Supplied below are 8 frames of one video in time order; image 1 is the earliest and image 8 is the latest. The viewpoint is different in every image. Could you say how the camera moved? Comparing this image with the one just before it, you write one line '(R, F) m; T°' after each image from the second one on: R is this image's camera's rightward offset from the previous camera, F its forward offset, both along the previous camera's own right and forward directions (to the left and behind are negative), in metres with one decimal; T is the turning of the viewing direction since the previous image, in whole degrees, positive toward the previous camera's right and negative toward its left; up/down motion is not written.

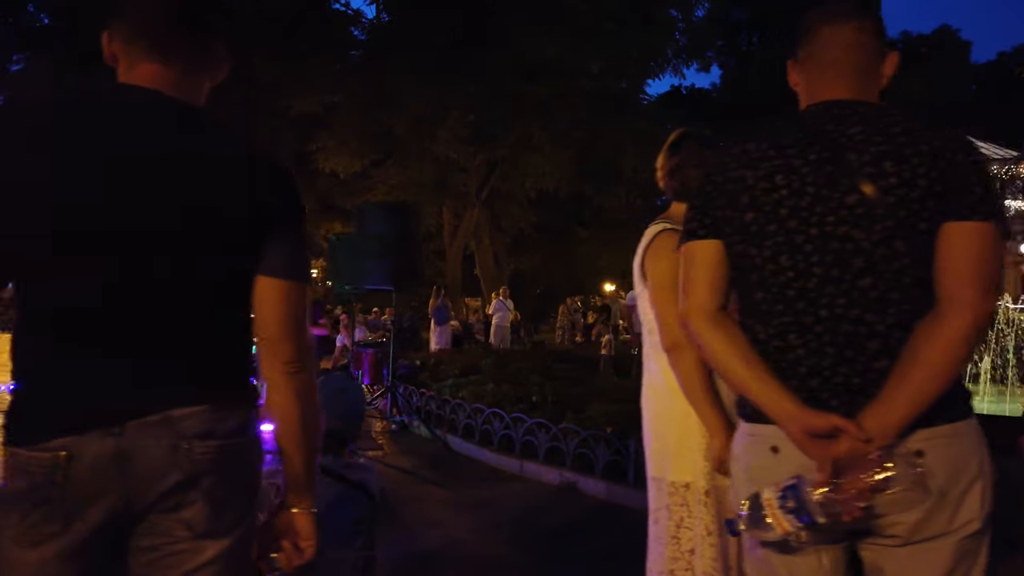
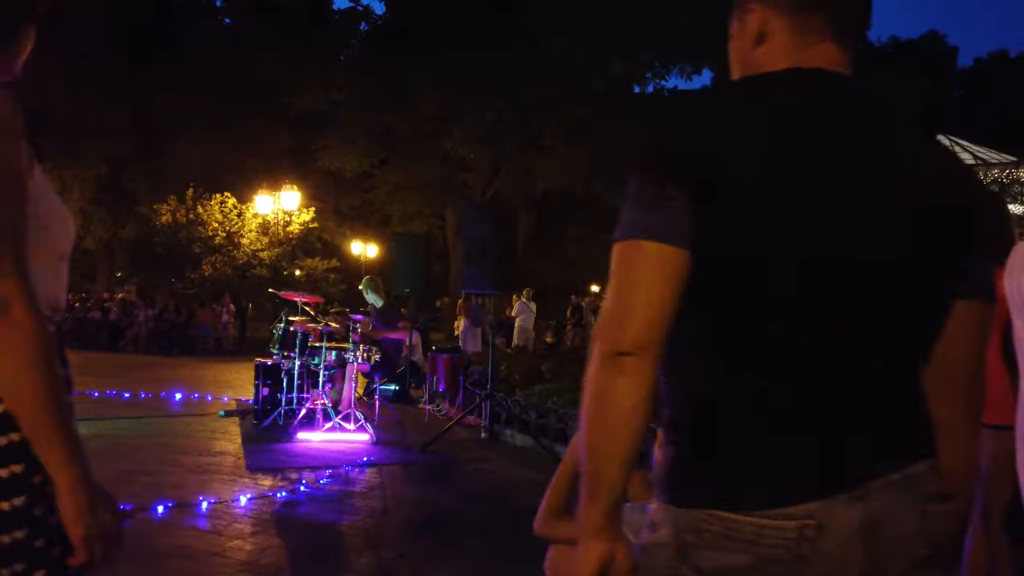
(-1.5, +0.3) m; +2°
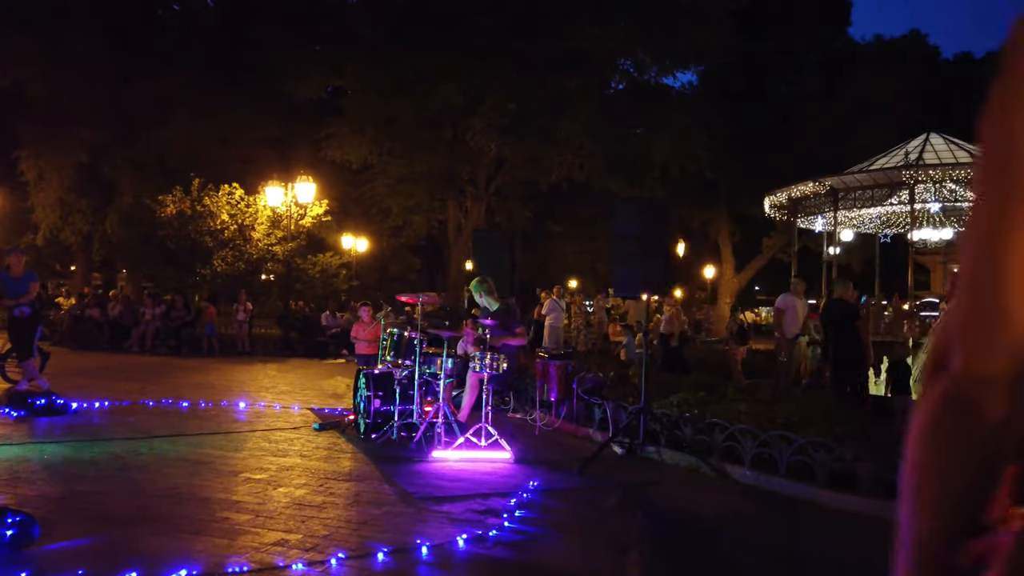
(-2.1, +0.9) m; +3°
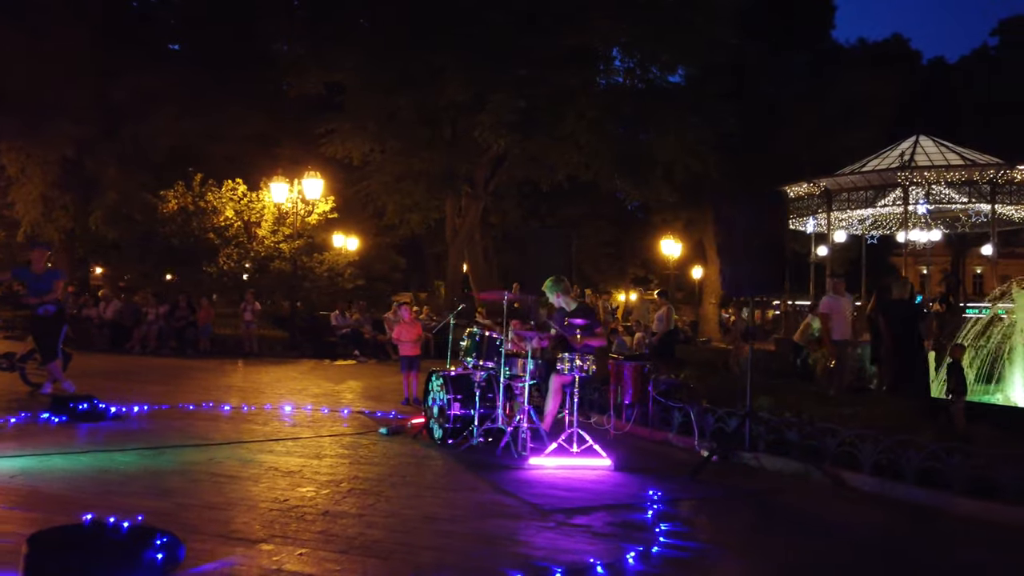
(-1.3, +0.4) m; +2°
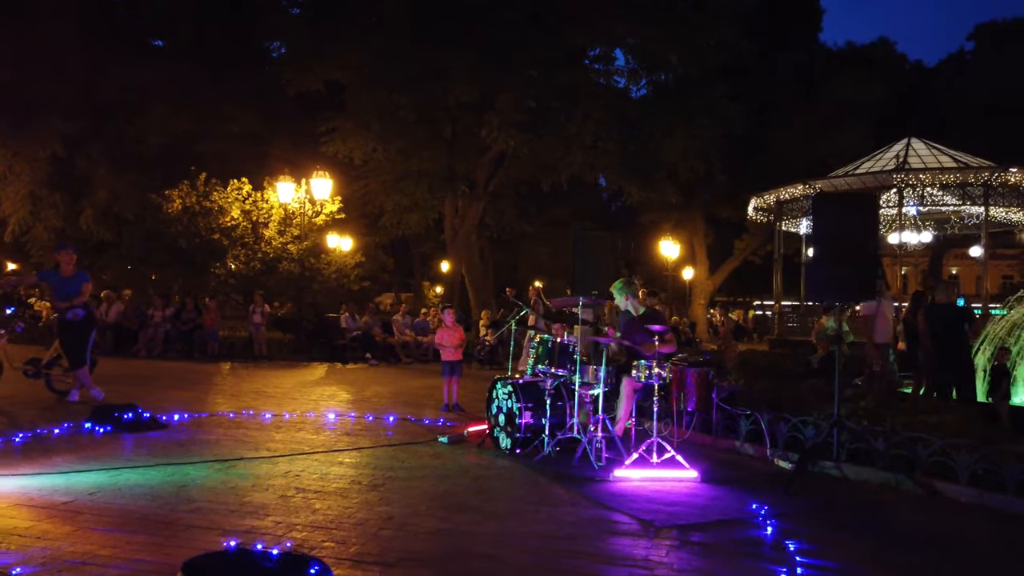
(-1.0, +0.3) m; +2°
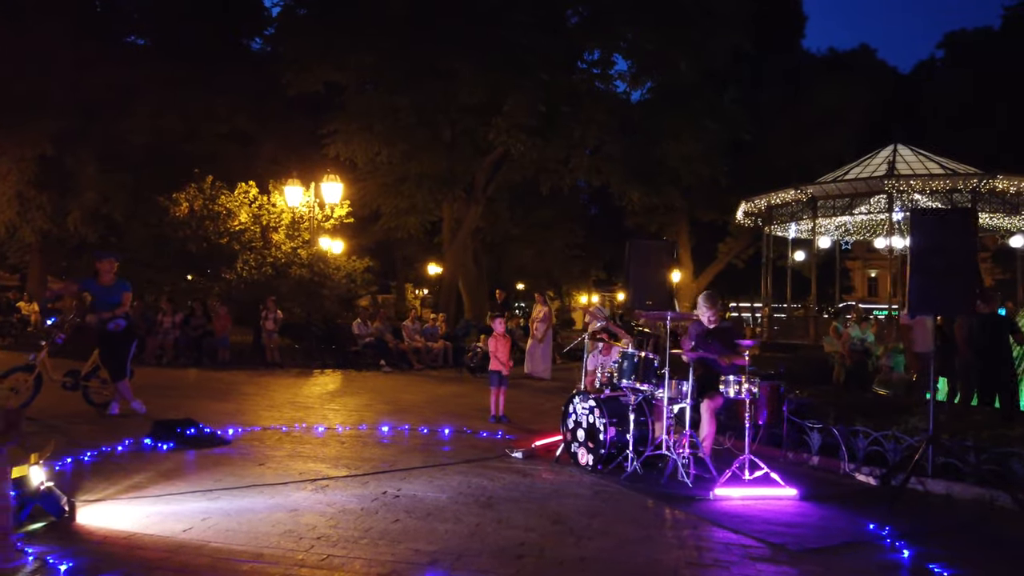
(-1.2, +0.1) m; +2°
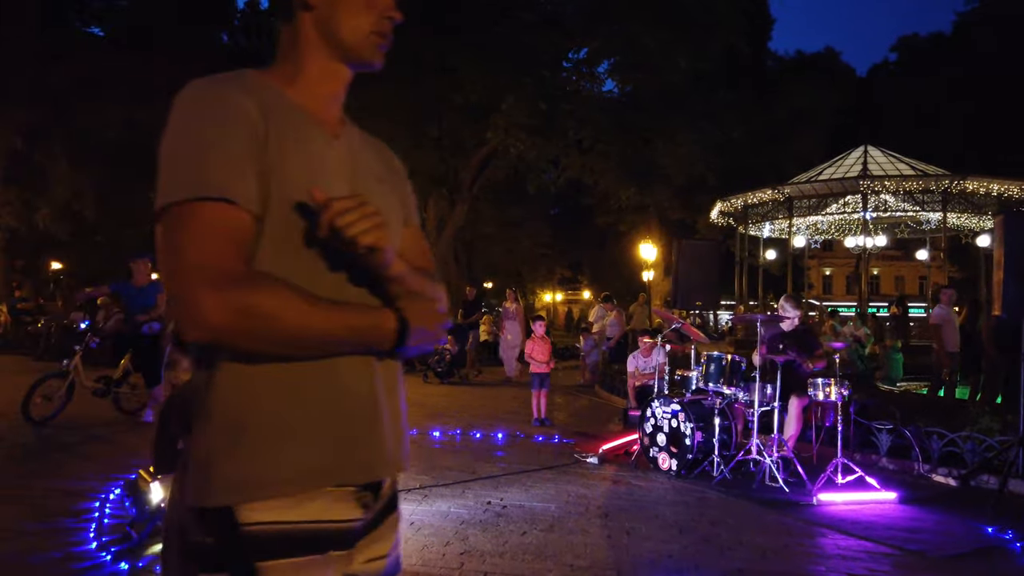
(-1.3, +0.2) m; +3°
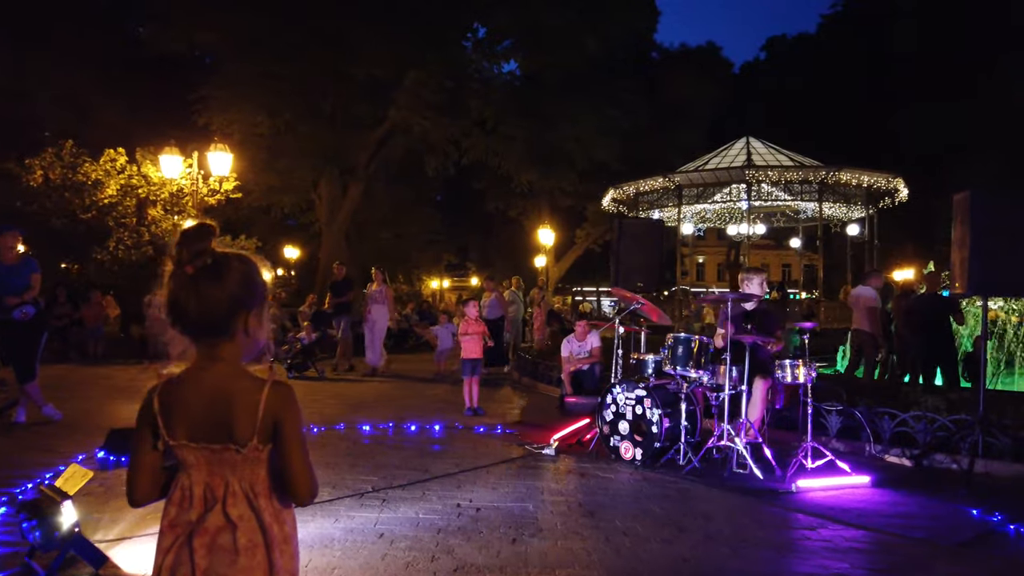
(-0.7, +0.8) m; +9°
